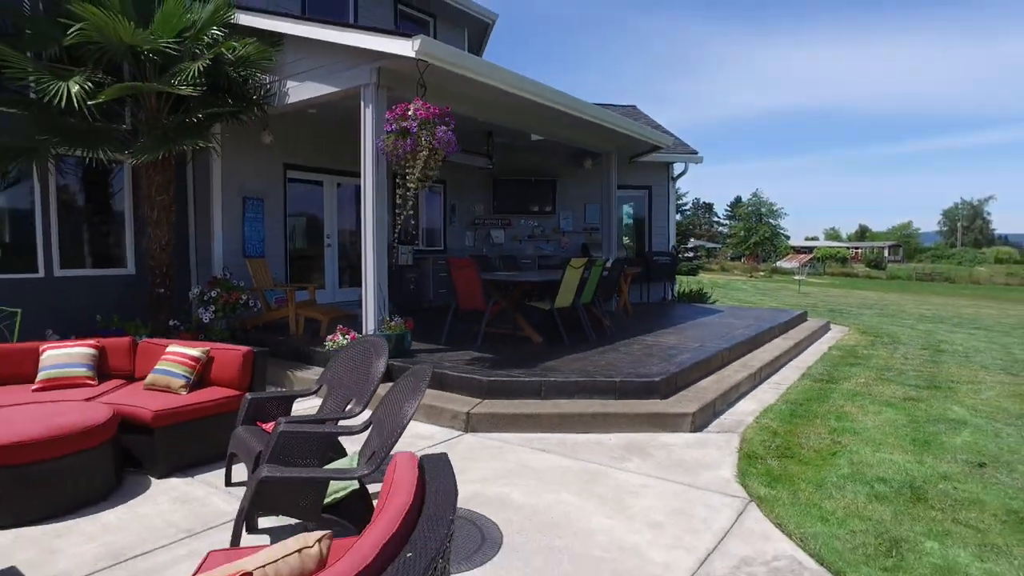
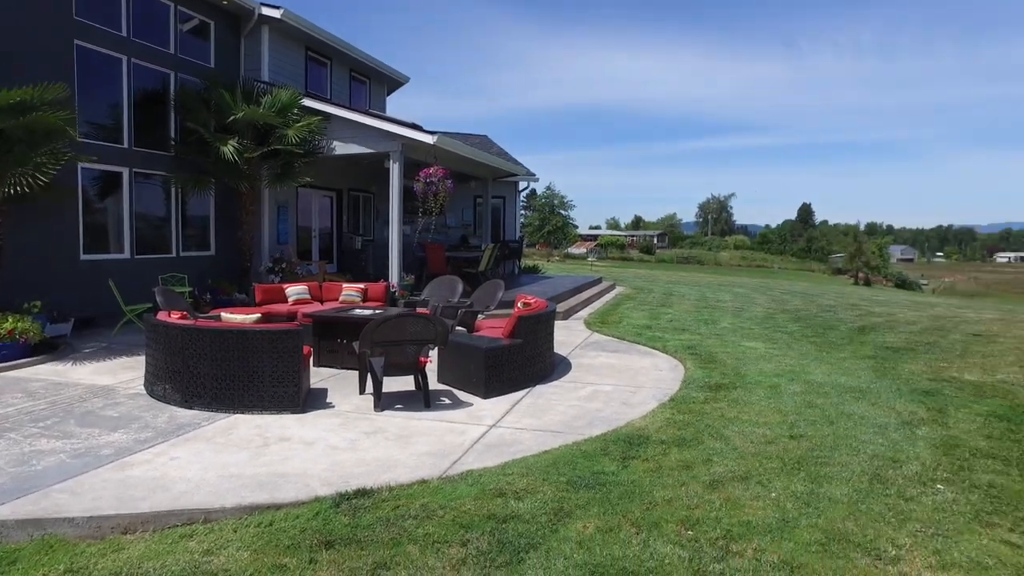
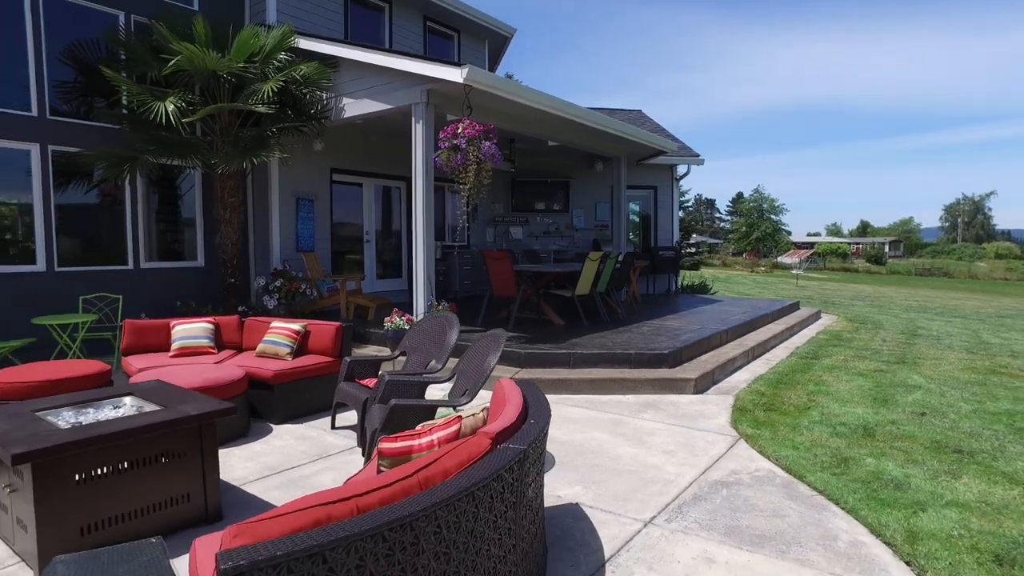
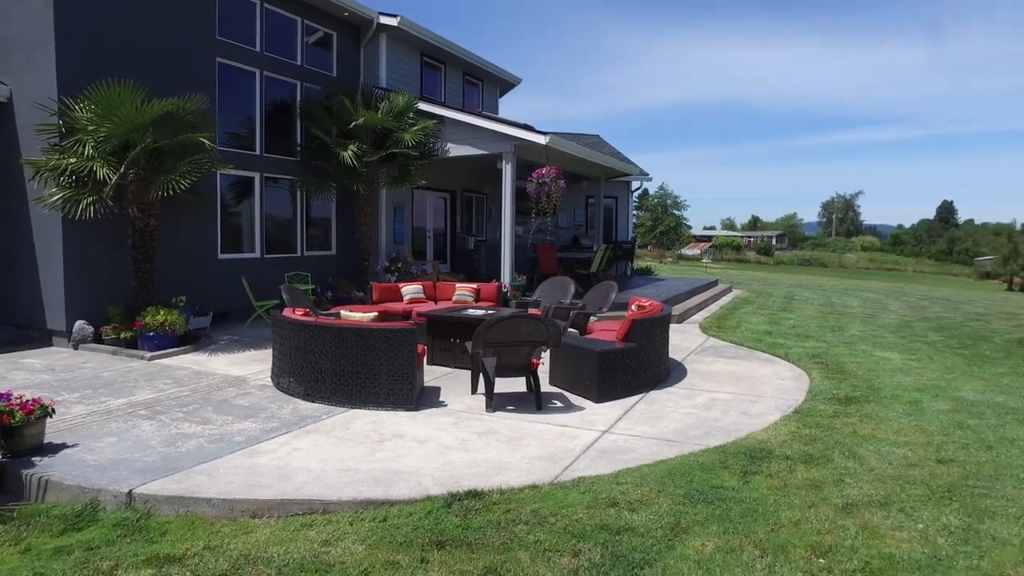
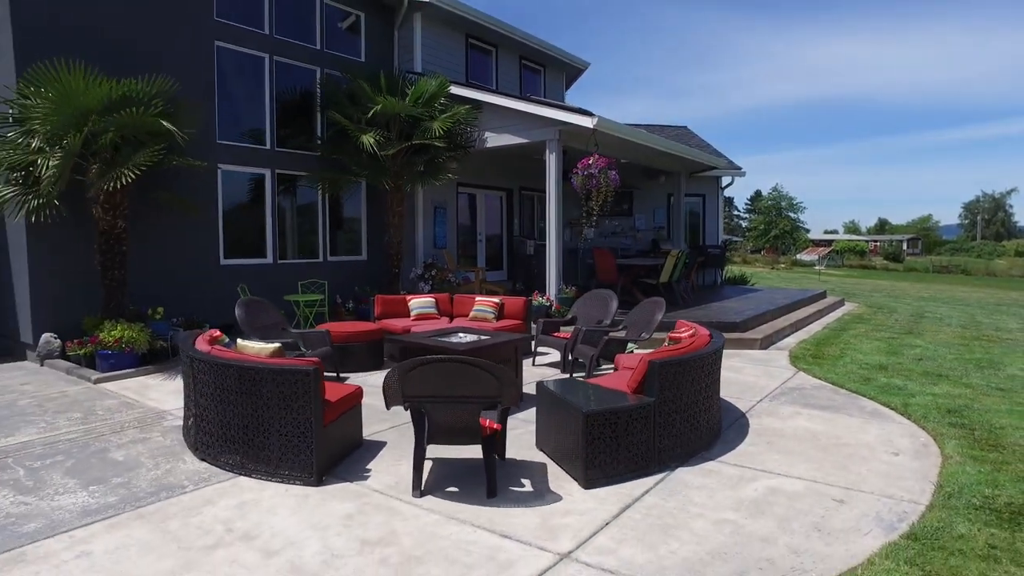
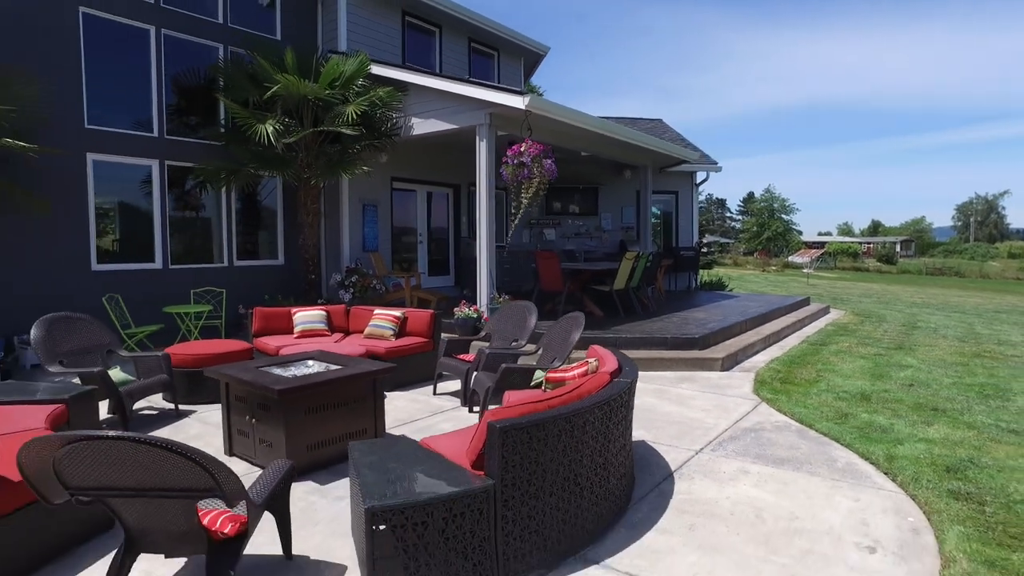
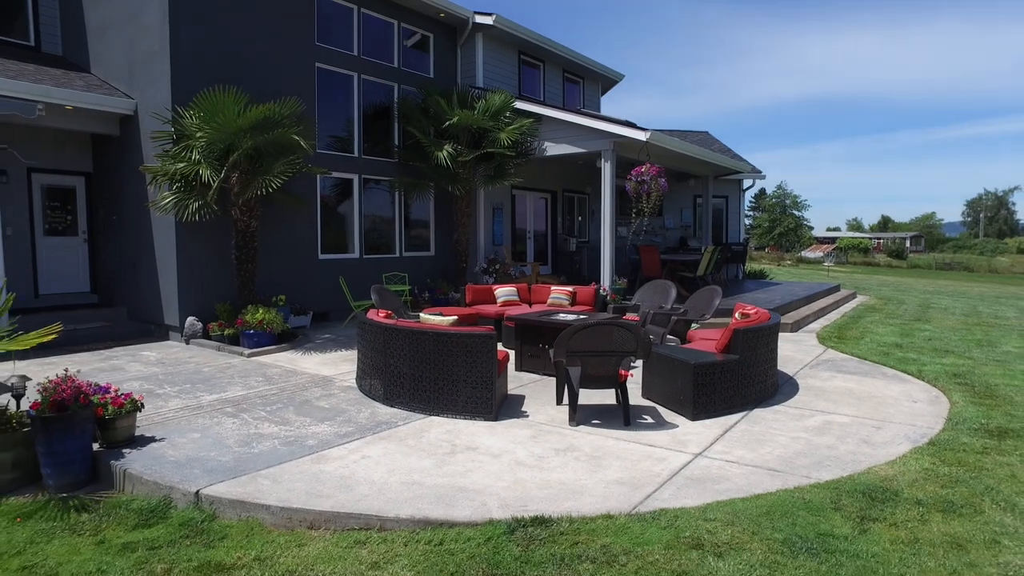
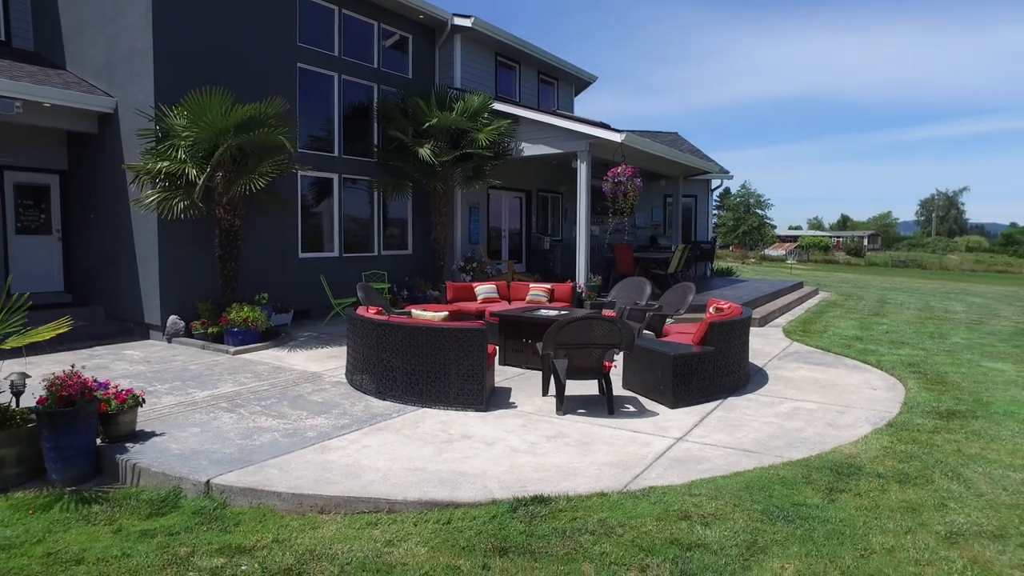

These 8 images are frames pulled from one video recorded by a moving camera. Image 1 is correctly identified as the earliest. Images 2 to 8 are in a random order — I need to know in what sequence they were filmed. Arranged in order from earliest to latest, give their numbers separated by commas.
3, 6, 5, 7, 8, 4, 2
